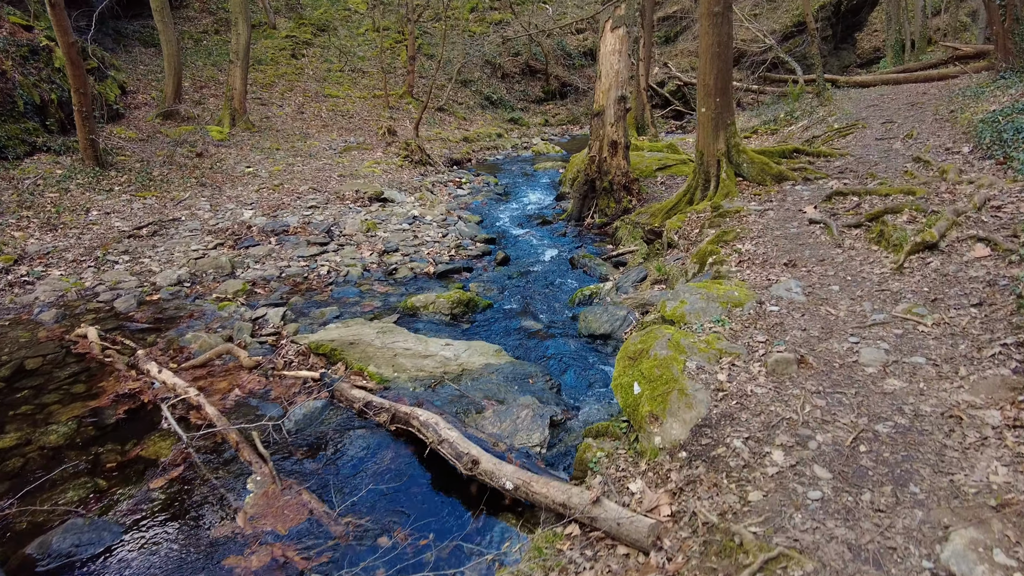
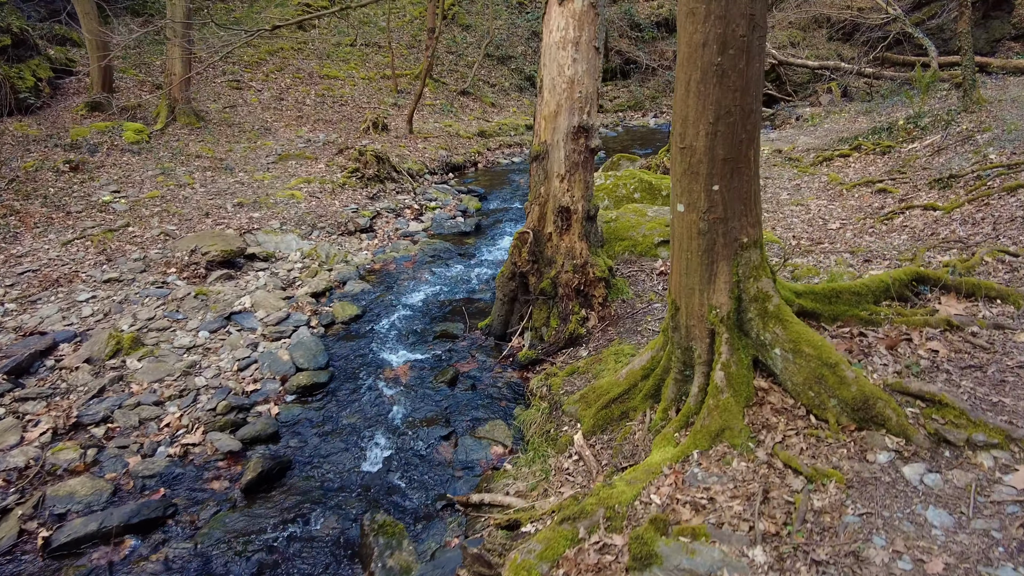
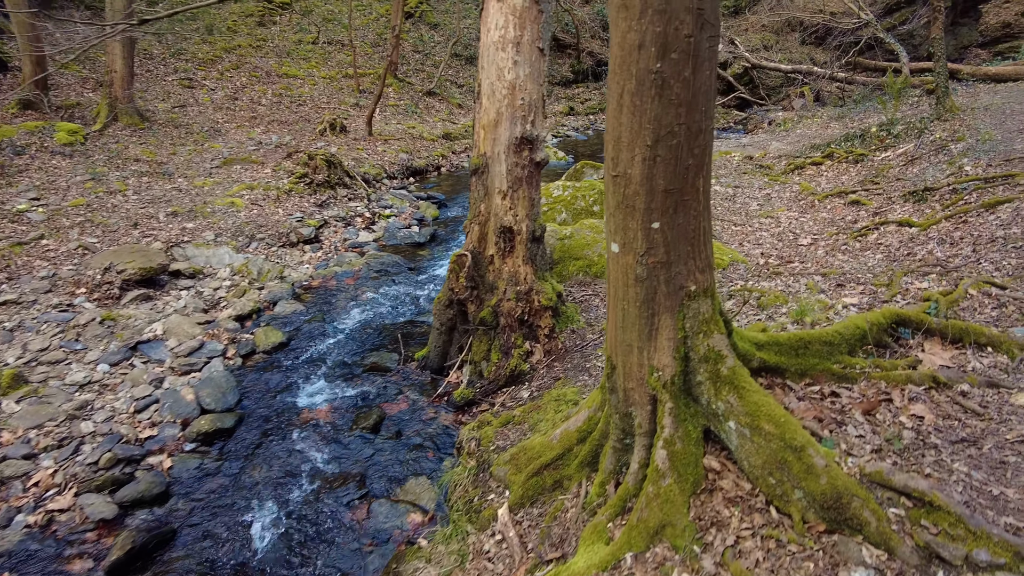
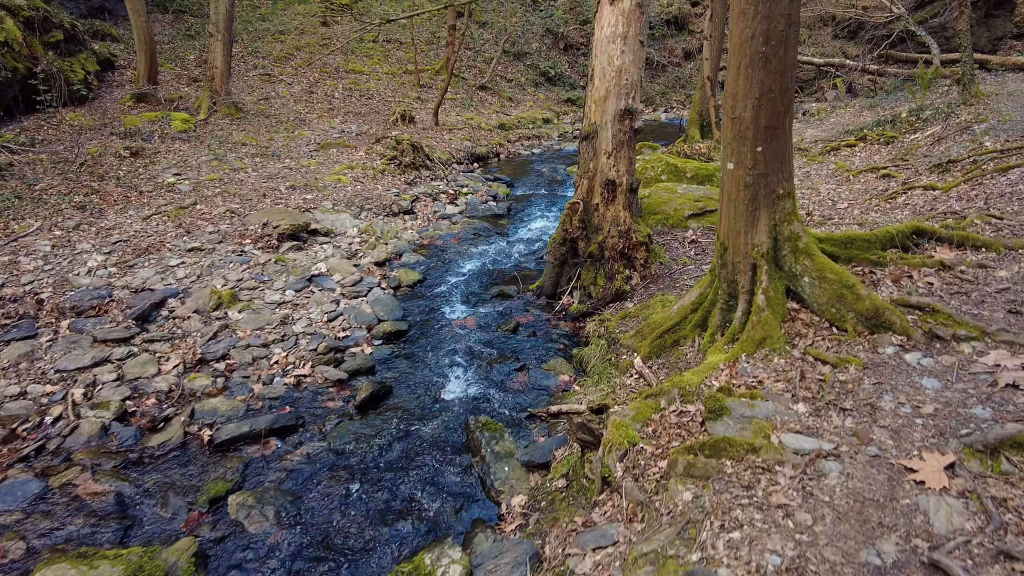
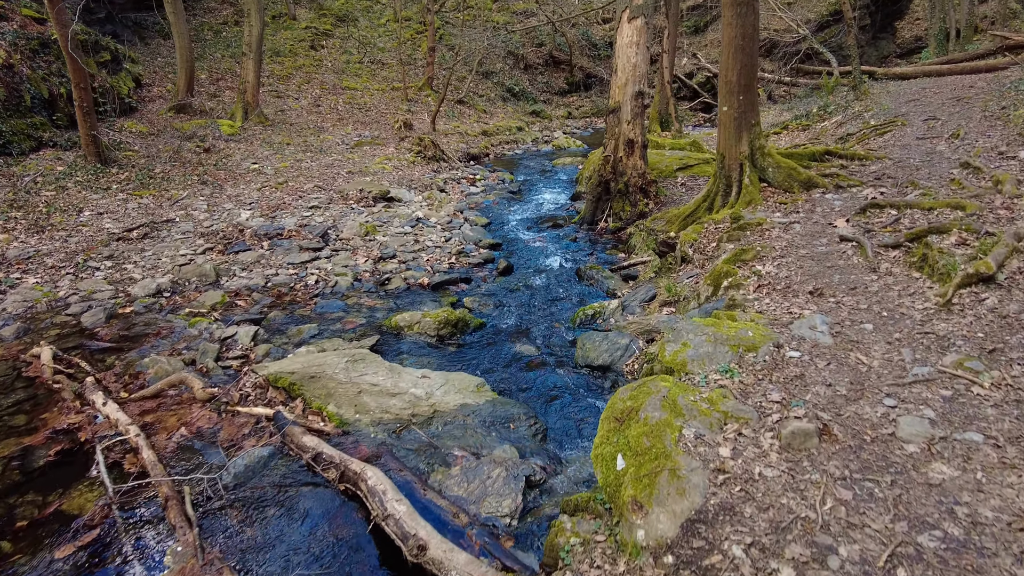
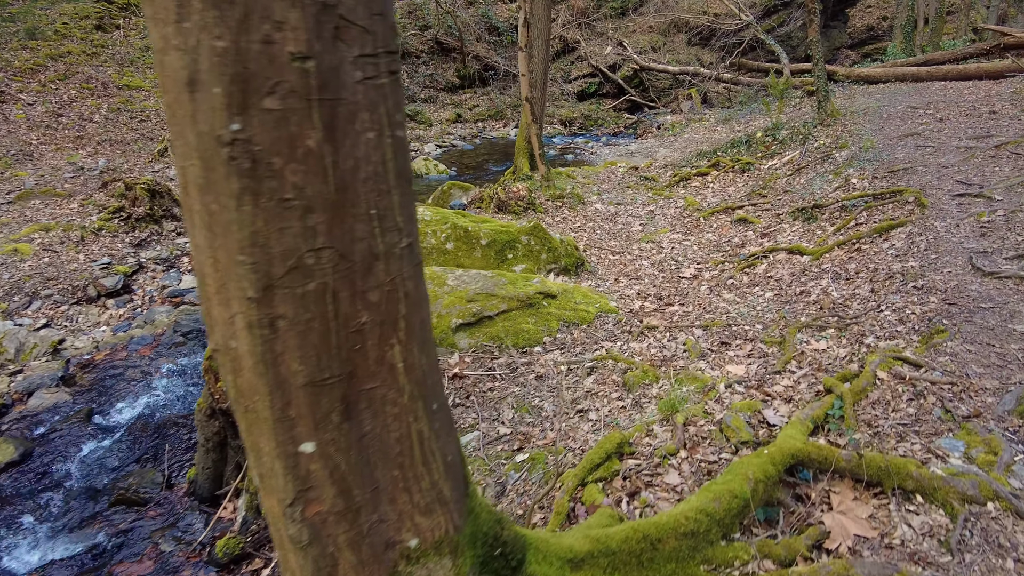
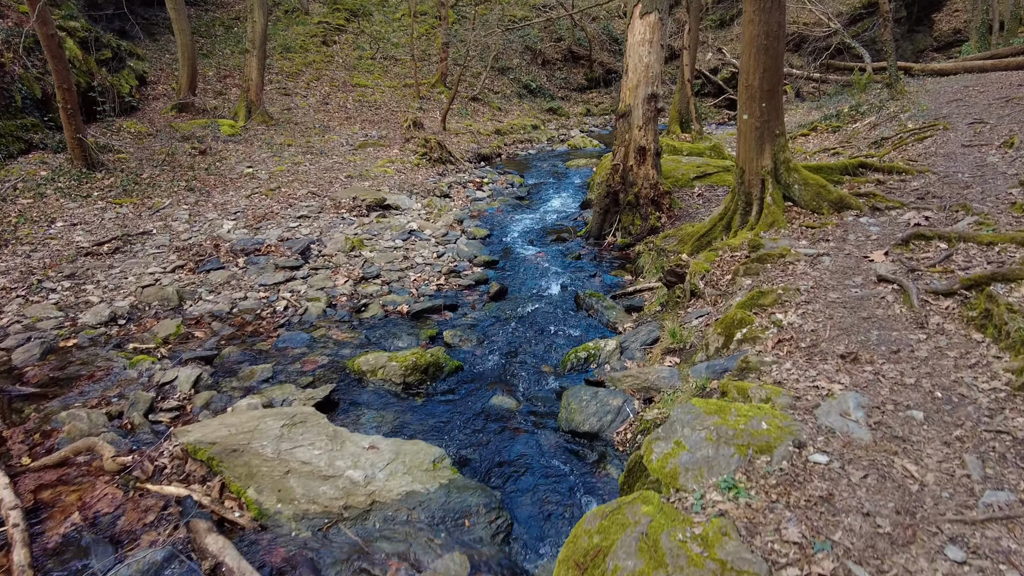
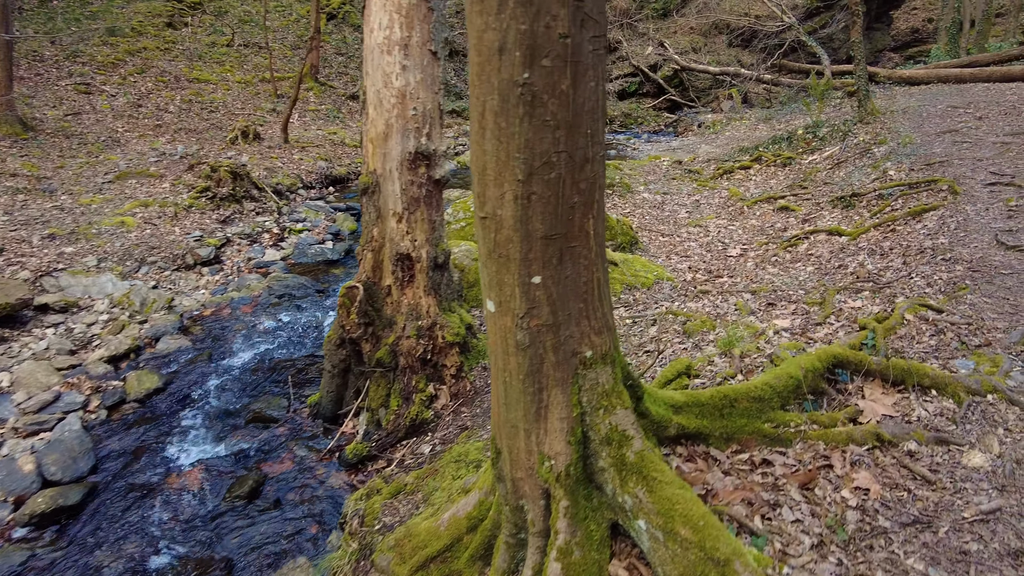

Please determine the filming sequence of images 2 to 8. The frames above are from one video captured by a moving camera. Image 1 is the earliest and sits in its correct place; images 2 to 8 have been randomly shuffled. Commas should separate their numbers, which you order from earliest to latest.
5, 7, 4, 2, 3, 8, 6
